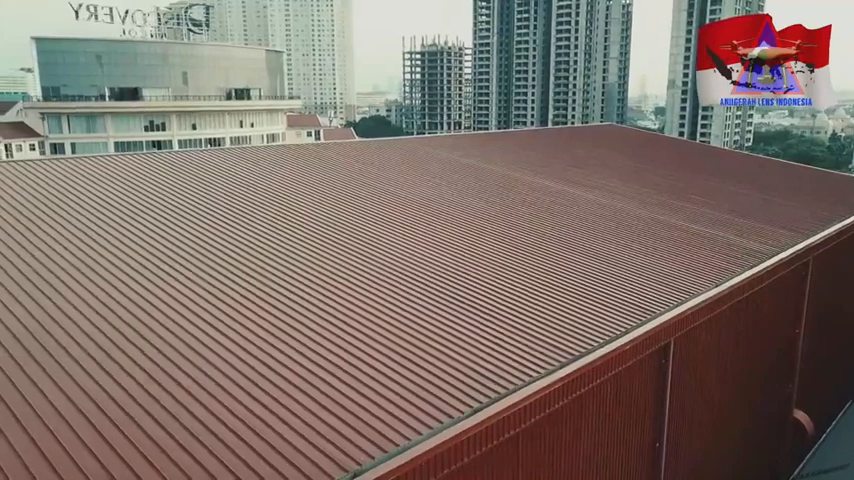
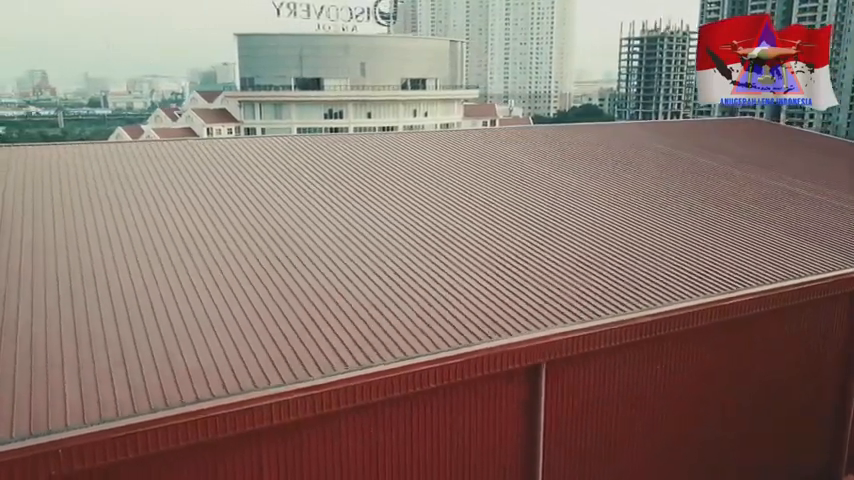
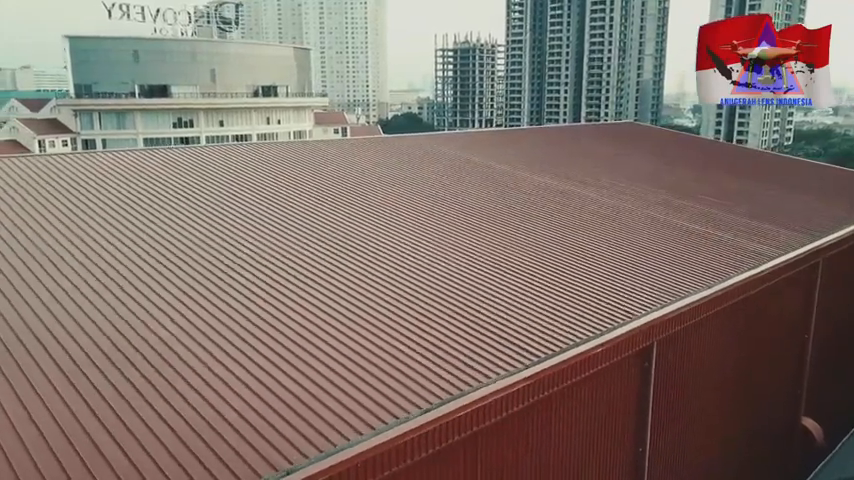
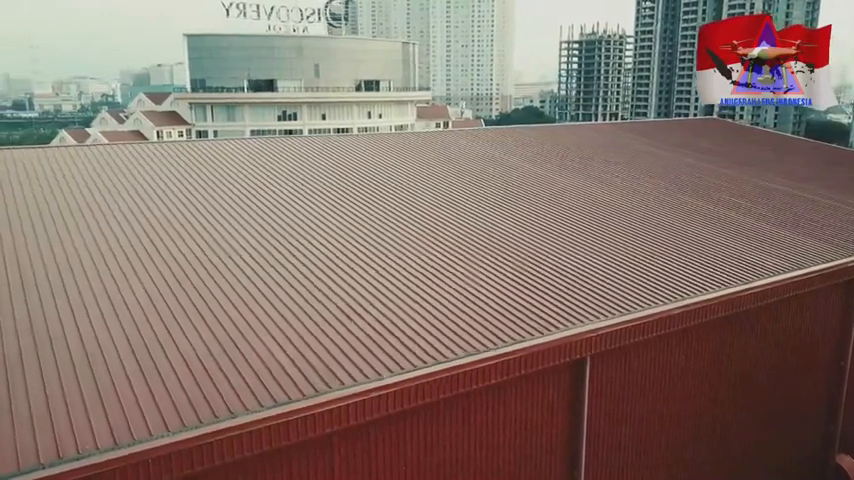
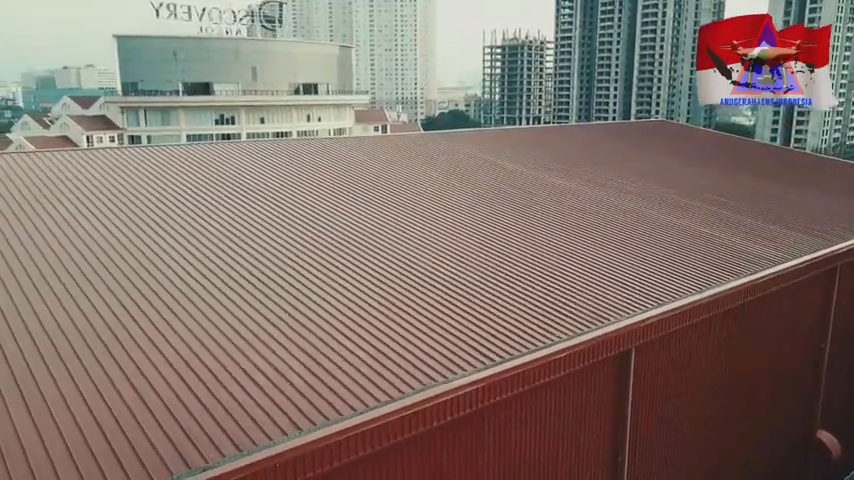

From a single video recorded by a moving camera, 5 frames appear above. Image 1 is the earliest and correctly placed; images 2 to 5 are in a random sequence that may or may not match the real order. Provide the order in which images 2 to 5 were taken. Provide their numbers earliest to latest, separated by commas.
3, 5, 4, 2
